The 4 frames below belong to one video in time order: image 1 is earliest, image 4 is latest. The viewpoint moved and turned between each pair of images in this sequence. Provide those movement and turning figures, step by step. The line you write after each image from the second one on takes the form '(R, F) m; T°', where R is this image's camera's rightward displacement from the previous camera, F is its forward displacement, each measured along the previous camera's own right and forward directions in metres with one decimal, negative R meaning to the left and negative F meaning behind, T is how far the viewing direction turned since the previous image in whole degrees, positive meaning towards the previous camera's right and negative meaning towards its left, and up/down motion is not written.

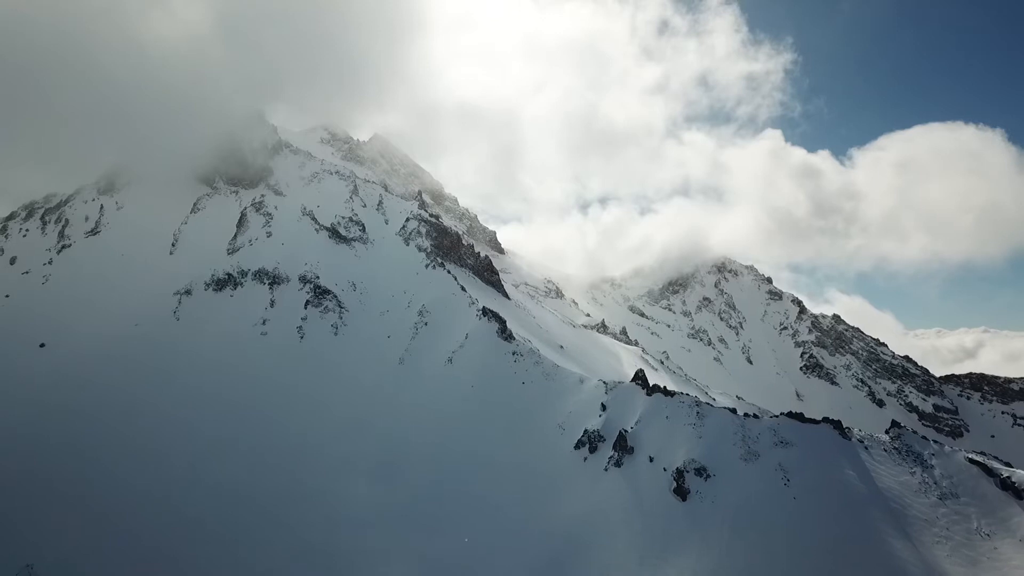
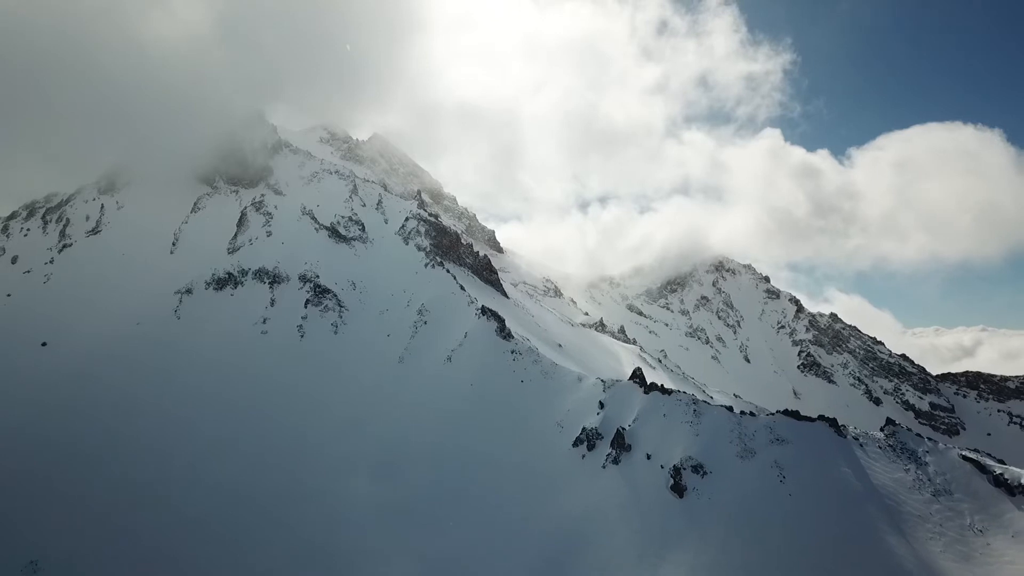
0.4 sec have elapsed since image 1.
(0.0, -0.2) m; 0°
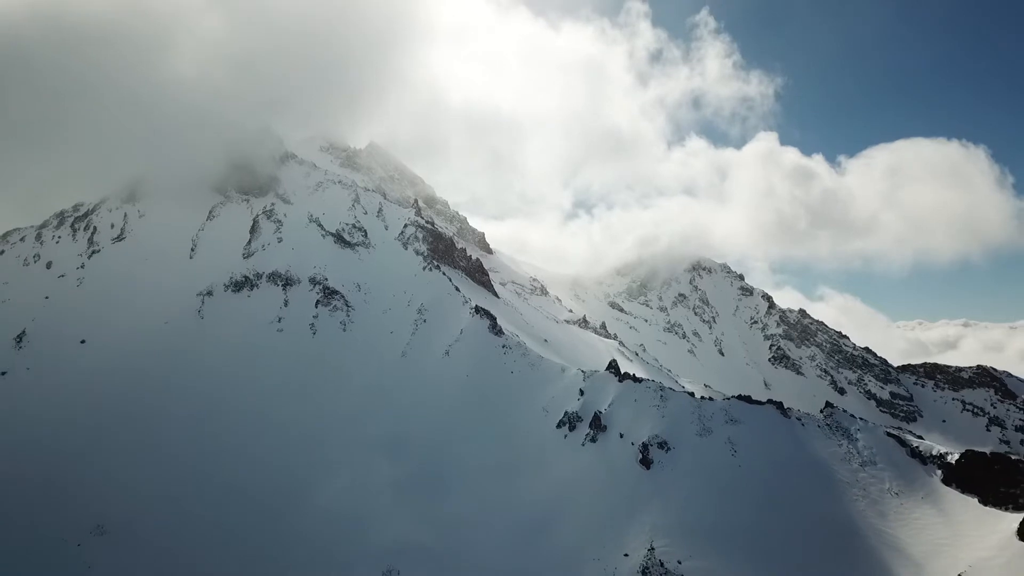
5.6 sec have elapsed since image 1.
(-0.2, -3.8) m; +1°
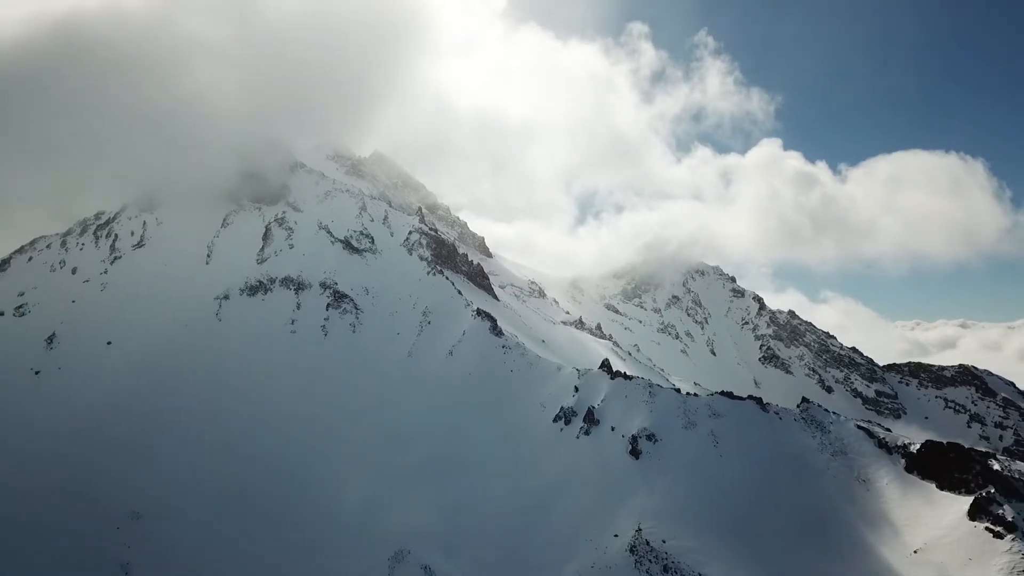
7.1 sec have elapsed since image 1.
(-0.2, -2.3) m; 0°
